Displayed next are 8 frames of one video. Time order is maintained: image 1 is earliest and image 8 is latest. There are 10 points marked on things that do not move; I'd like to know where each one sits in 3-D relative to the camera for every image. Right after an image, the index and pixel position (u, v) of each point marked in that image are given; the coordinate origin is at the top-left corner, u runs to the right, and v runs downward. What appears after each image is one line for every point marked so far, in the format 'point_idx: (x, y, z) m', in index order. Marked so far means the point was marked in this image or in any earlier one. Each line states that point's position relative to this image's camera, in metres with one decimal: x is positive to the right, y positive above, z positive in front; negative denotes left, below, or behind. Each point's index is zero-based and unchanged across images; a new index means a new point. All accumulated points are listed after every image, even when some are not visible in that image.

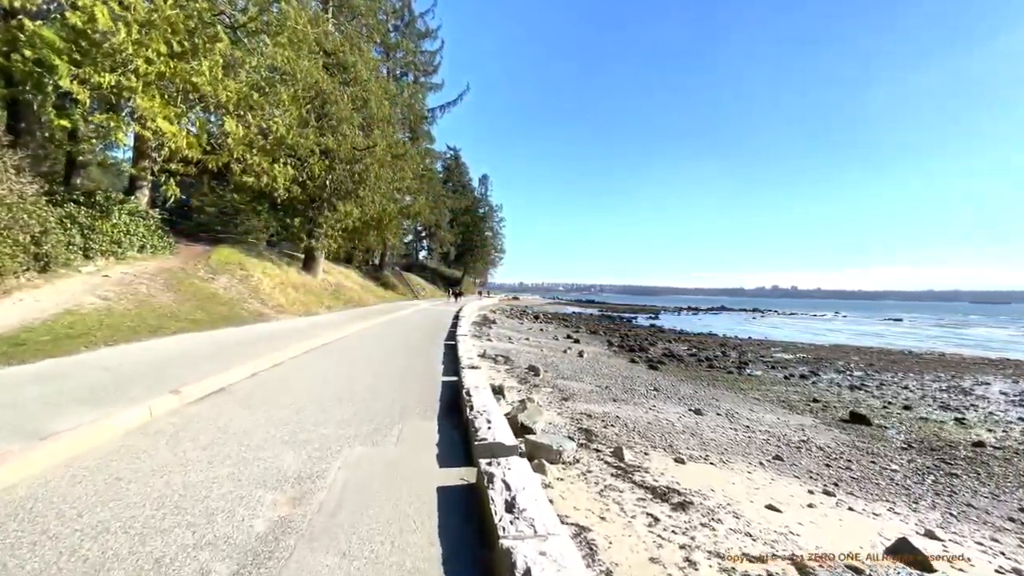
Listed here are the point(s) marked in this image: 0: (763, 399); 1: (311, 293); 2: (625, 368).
0: (+8.2, -3.6, +14.4) m
1: (-9.0, -0.2, +19.2) m
2: (+4.5, -3.2, +17.8) m
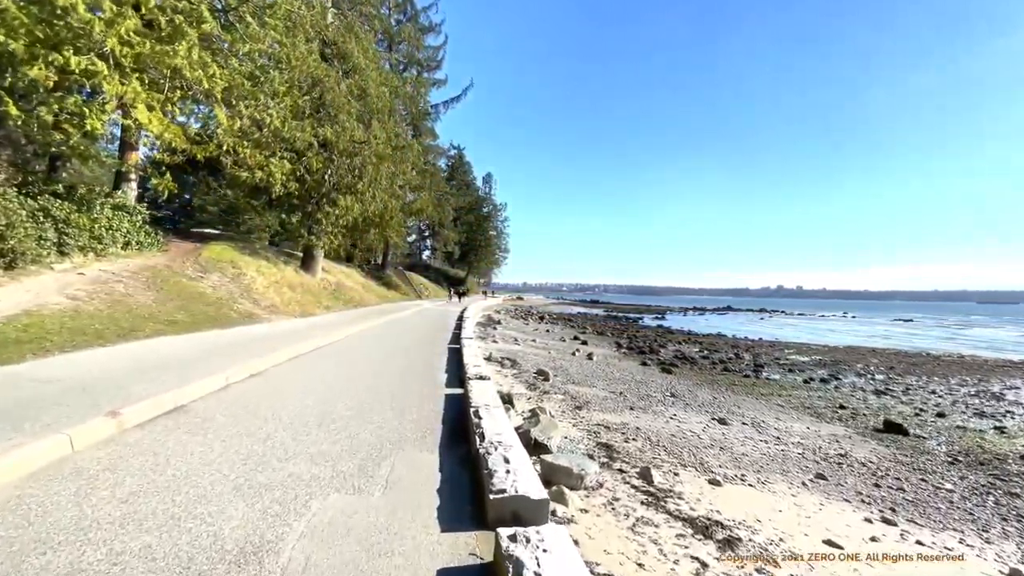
0: (+8.4, -3.6, +13.6) m
1: (-8.8, -0.2, +18.5) m
2: (+4.8, -3.2, +17.0) m
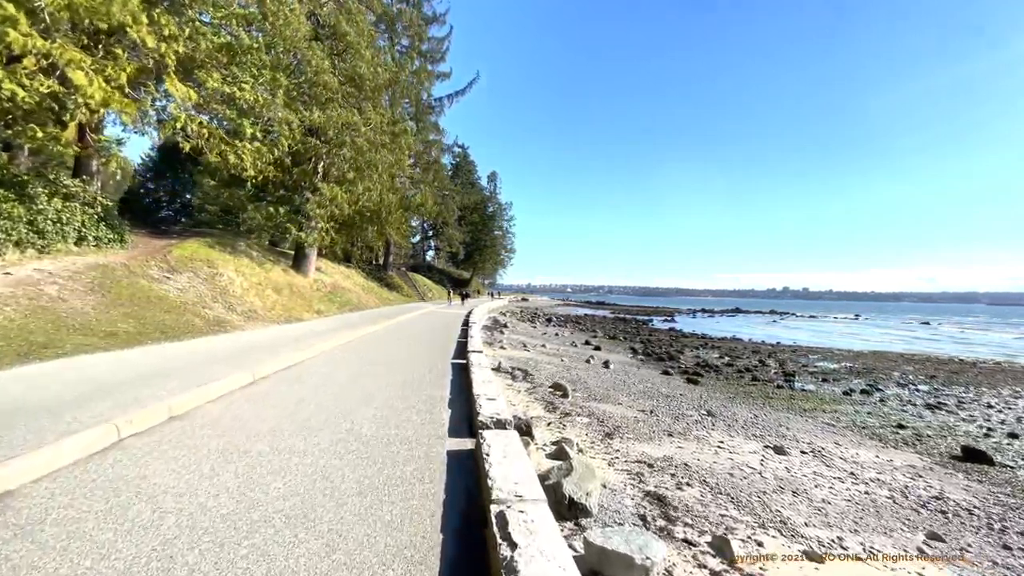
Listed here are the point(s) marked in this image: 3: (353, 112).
0: (+8.7, -3.7, +11.8) m
1: (-8.4, -0.2, +16.9) m
2: (+5.1, -3.3, +15.3) m
3: (-6.2, +7.0, +17.2) m
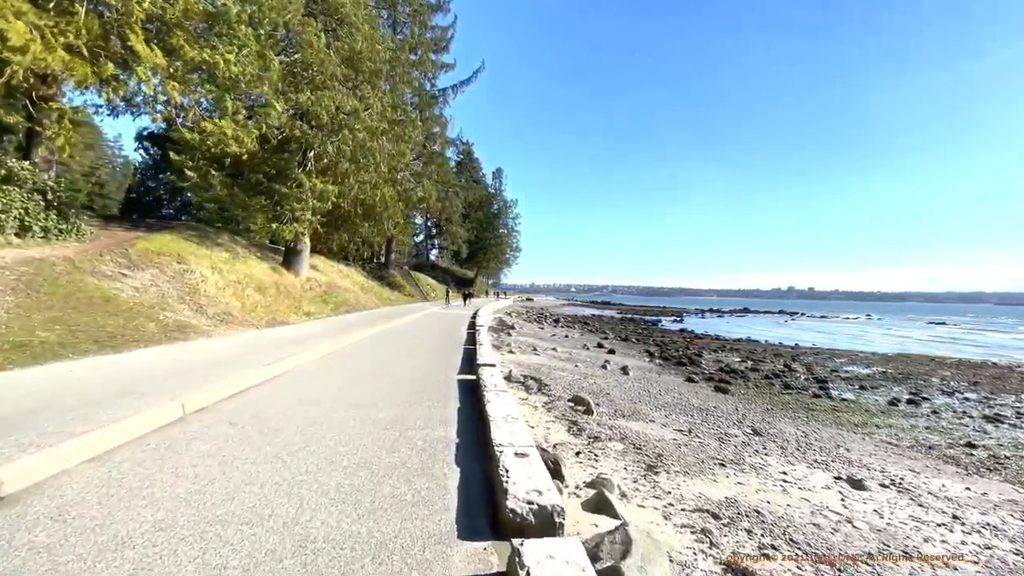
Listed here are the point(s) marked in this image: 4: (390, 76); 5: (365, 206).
0: (+9.1, -3.7, +10.3) m
1: (-8.0, -0.2, +15.5) m
2: (+5.5, -3.3, +13.7) m
3: (-5.9, +7.0, +15.7) m
4: (-5.5, +9.4, +19.6) m
5: (-6.5, +3.6, +19.5) m
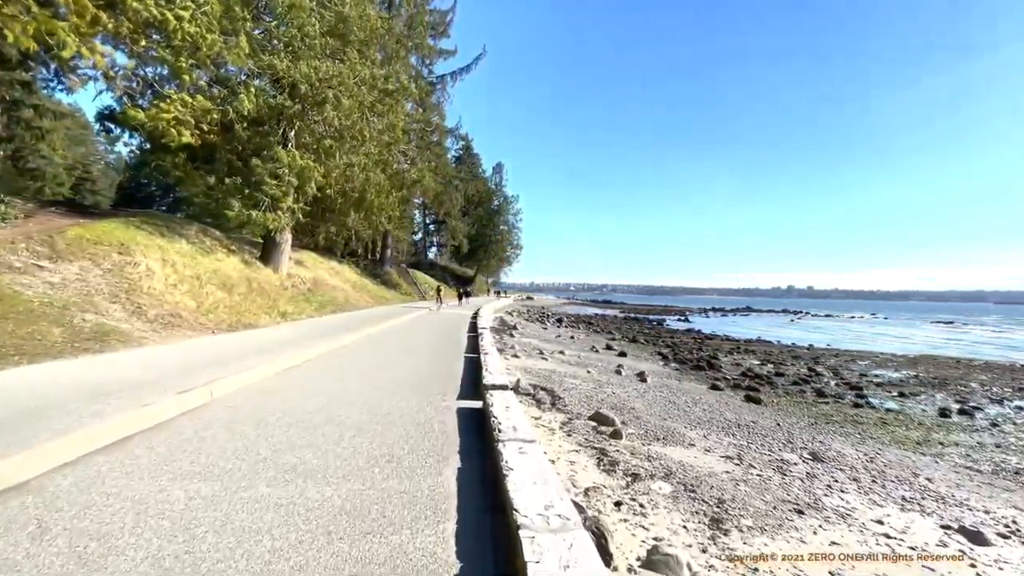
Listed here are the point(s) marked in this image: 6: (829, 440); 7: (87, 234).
0: (+9.3, -3.6, +8.6) m
1: (-7.8, -0.1, +13.8) m
2: (+5.7, -3.2, +12.1) m
3: (-5.7, +7.1, +14.0) m
4: (-5.3, +9.5, +17.9) m
5: (-6.3, +3.7, +17.8) m
6: (+7.1, -3.4, +9.9) m
7: (-9.1, +1.1, +9.9) m
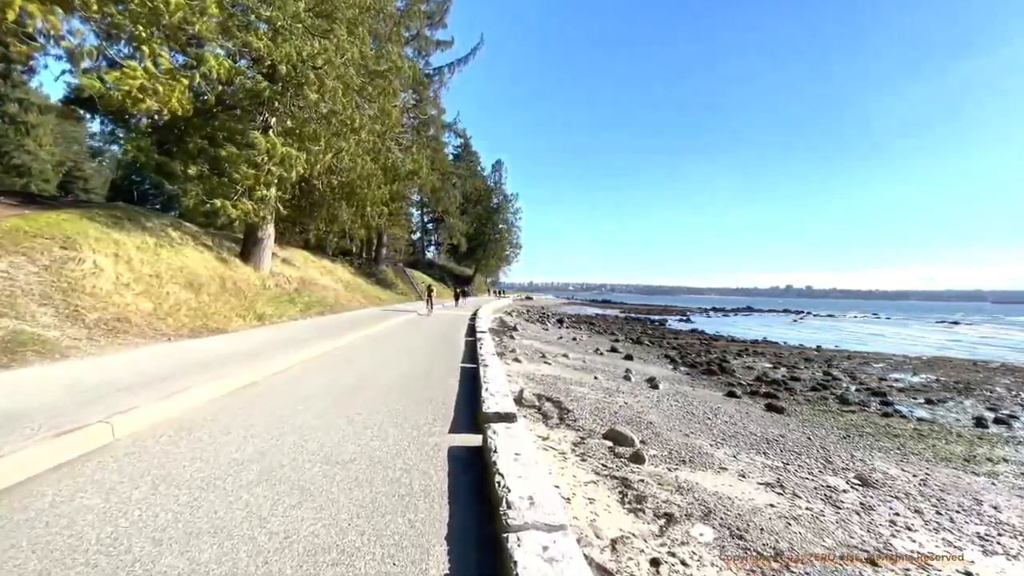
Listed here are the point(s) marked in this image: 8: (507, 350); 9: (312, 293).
0: (+9.3, -3.6, +7.6) m
1: (-7.8, -0.1, +12.7) m
2: (+5.7, -3.2, +11.0) m
3: (-5.6, +7.1, +12.9) m
4: (-5.2, +9.5, +16.8) m
5: (-6.2, +3.7, +16.8) m
6: (+7.1, -3.4, +8.9) m
7: (-9.0, +1.1, +8.8) m
8: (-0.2, -2.3, +16.4) m
9: (-7.9, -0.3, +17.8) m
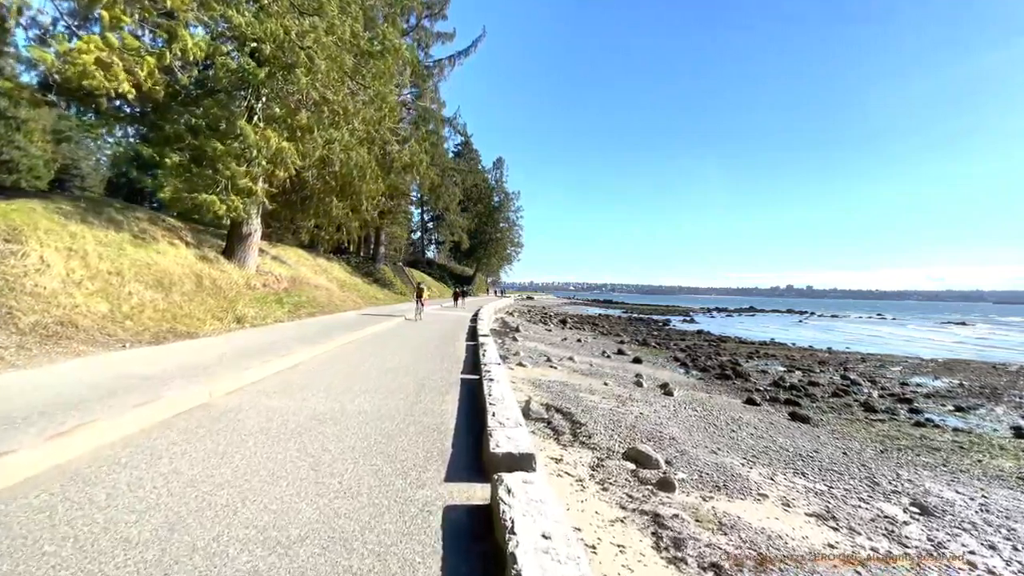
0: (+9.4, -3.6, +6.7) m
1: (-7.6, -0.1, +11.8) m
2: (+5.8, -3.2, +10.1) m
3: (-5.5, +7.1, +12.0) m
4: (-5.1, +9.6, +15.9) m
5: (-6.1, +3.7, +15.8) m
6: (+7.2, -3.4, +7.9) m
7: (-8.9, +1.1, +7.9) m
8: (0.0, -2.3, +15.5) m
9: (-7.7, -0.2, +16.9) m
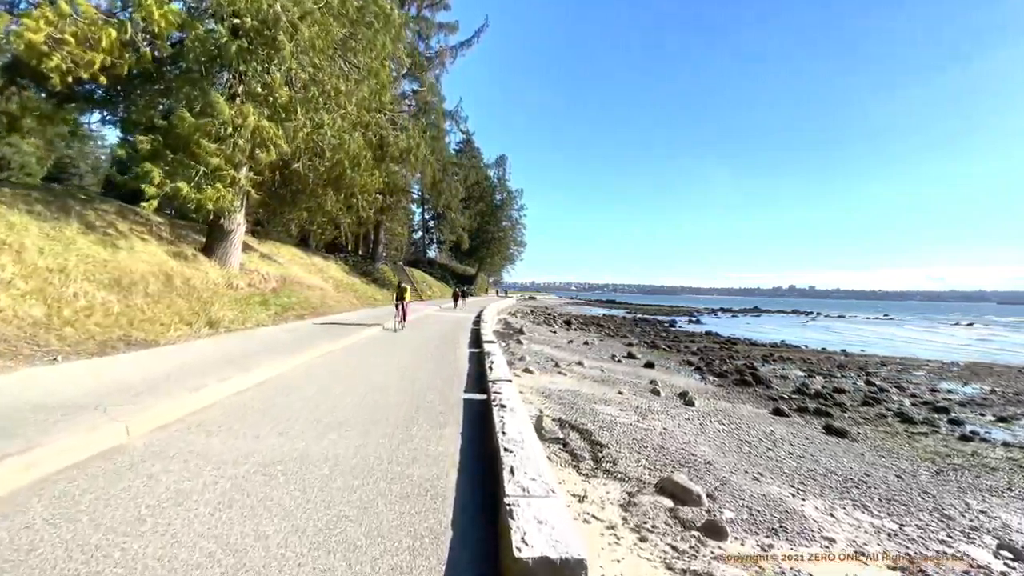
0: (+9.6, -3.6, +5.6) m
1: (-7.5, -0.1, +10.8) m
2: (+6.0, -3.2, +9.0) m
3: (-5.3, +7.1, +11.0) m
4: (-4.9, +9.6, +14.9) m
5: (-5.9, +3.7, +14.8) m
6: (+7.4, -3.4, +6.9) m
7: (-8.8, +1.1, +6.9) m
8: (+0.2, -2.3, +14.5) m
9: (-7.5, -0.2, +15.9) m
